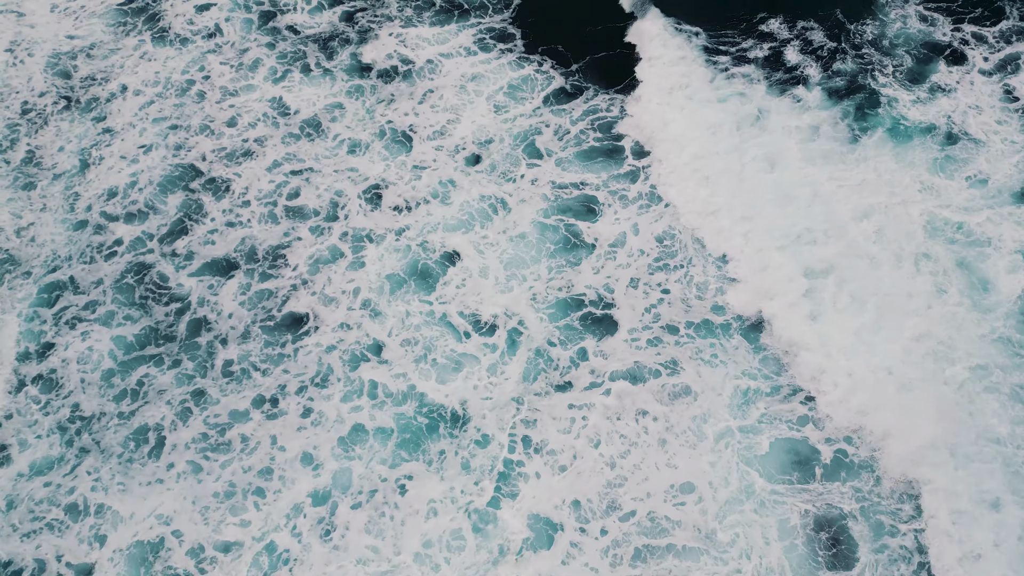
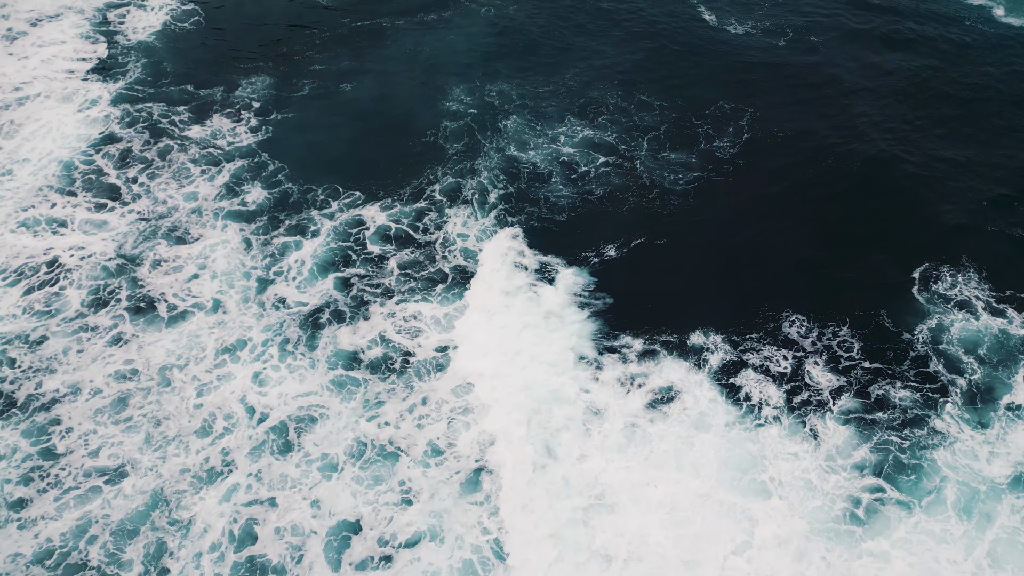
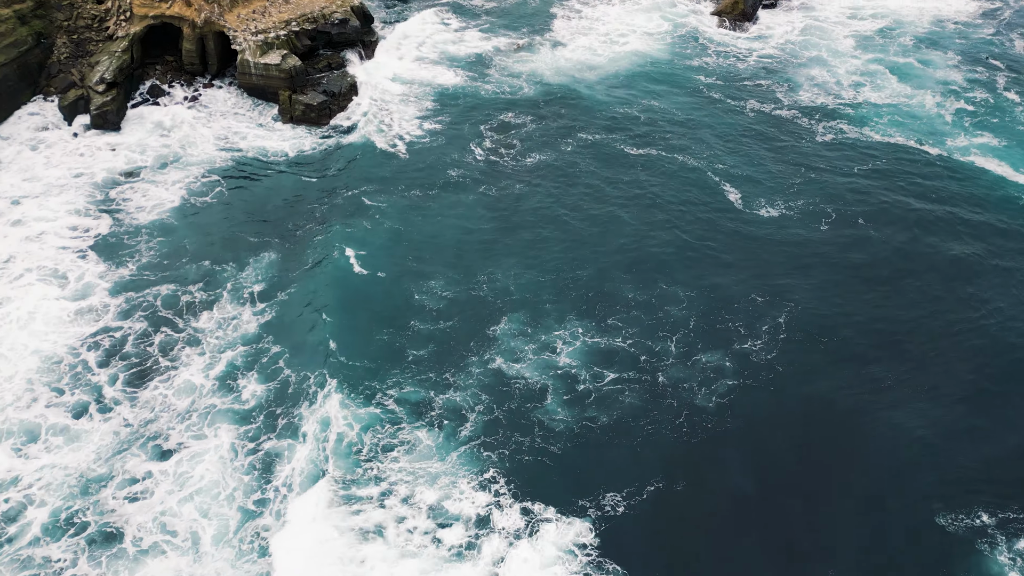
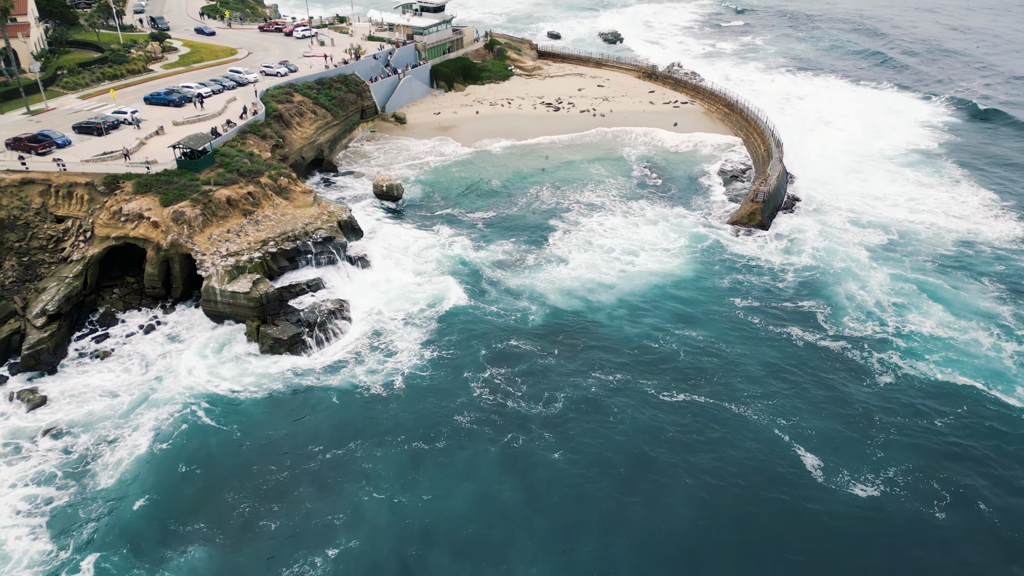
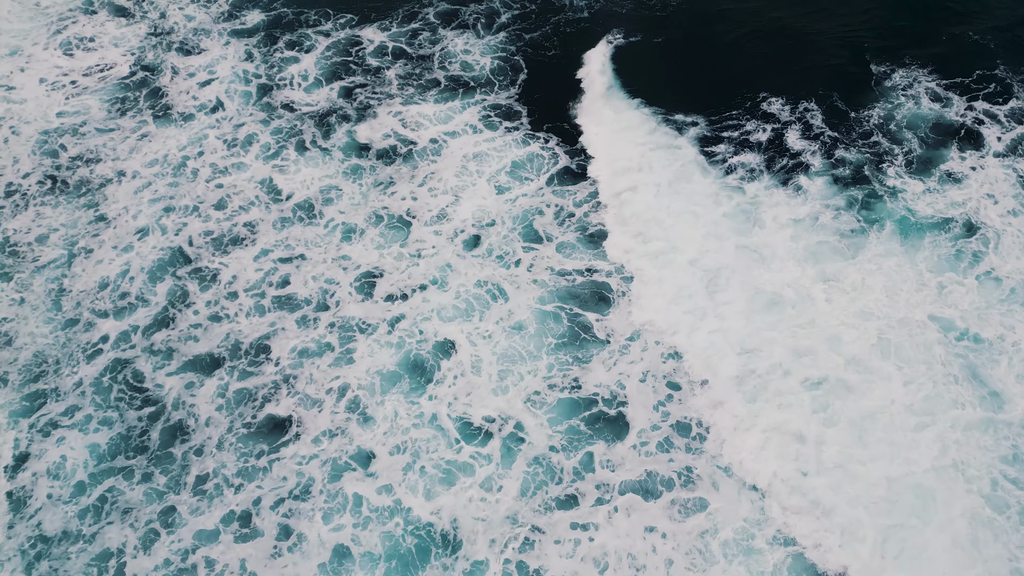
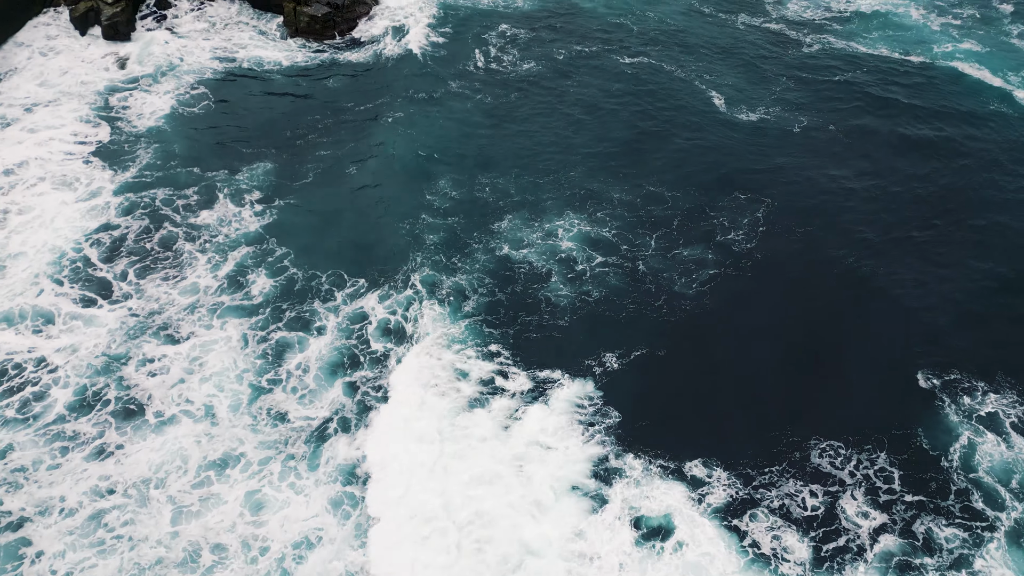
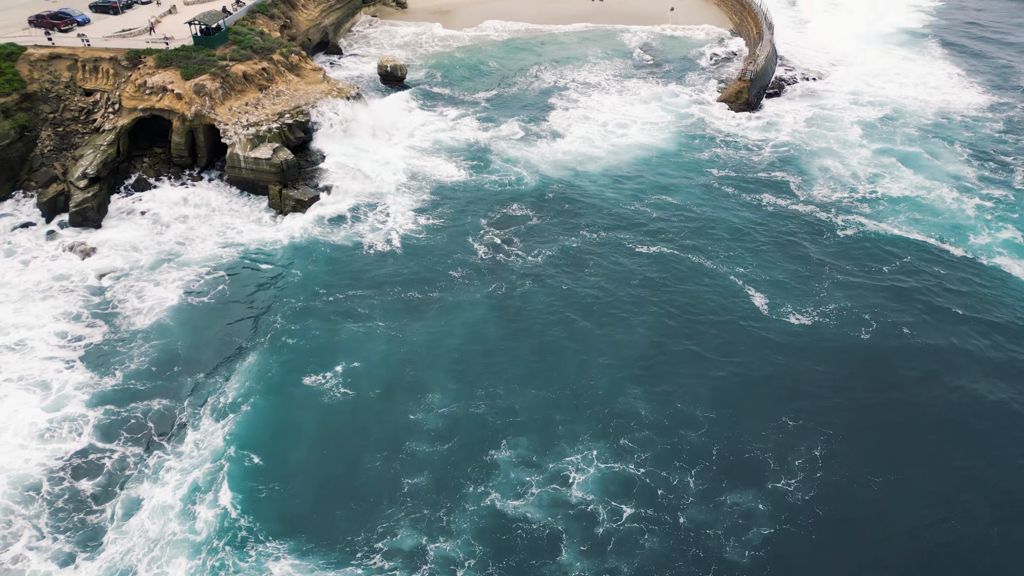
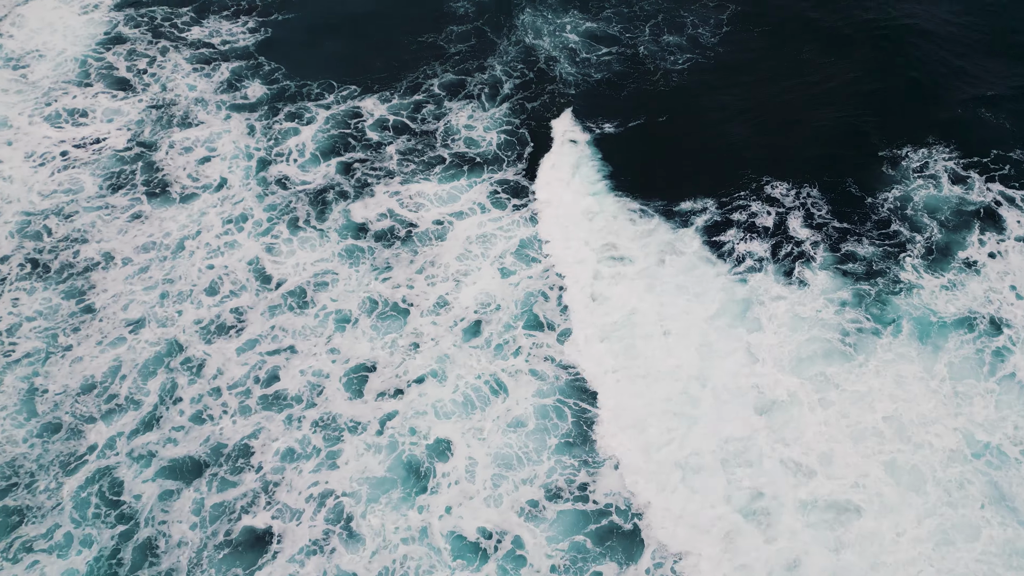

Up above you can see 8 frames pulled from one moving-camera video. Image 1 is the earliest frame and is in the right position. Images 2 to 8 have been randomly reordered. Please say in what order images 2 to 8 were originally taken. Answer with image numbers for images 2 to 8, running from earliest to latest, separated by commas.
5, 8, 2, 6, 3, 7, 4
